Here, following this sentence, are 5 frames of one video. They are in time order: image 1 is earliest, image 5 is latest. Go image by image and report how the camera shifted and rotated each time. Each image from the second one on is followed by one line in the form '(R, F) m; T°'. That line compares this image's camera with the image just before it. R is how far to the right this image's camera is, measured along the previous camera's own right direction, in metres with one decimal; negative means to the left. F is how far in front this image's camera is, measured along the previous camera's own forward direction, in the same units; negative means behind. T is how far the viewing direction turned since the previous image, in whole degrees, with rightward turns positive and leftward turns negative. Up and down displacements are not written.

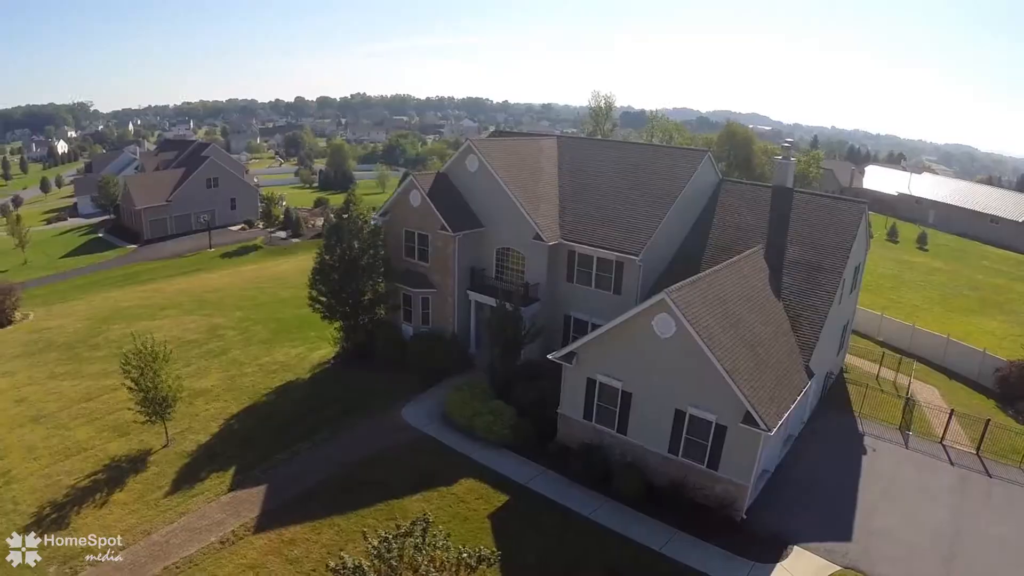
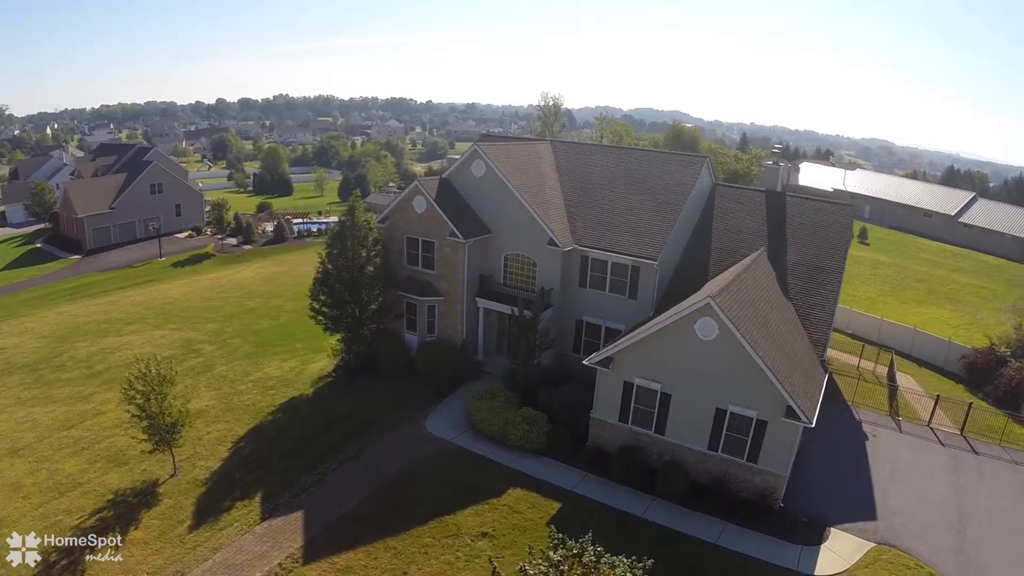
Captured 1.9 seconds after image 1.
(-3.1, +0.4) m; +6°
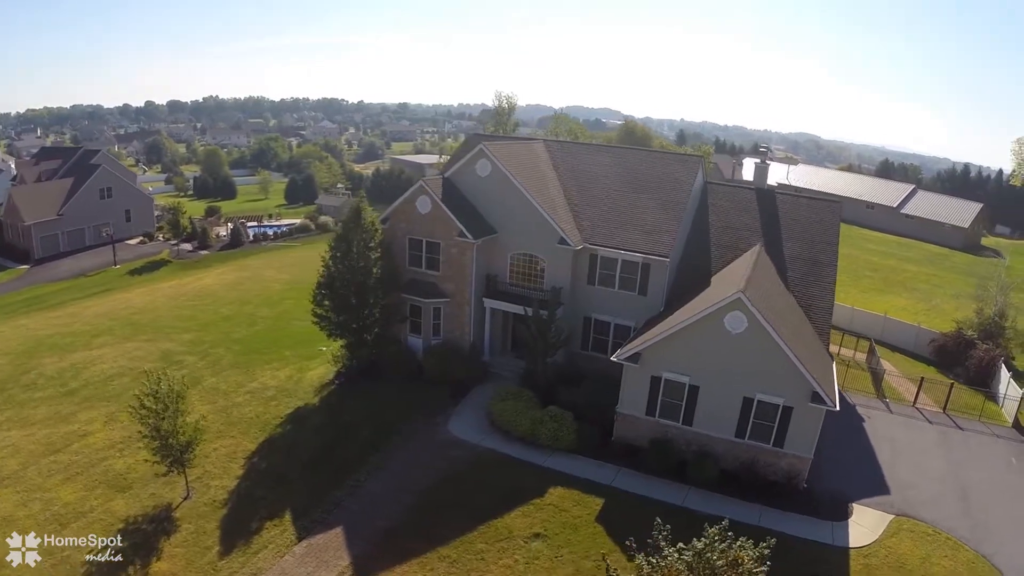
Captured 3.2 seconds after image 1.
(-2.6, +0.2) m; +5°
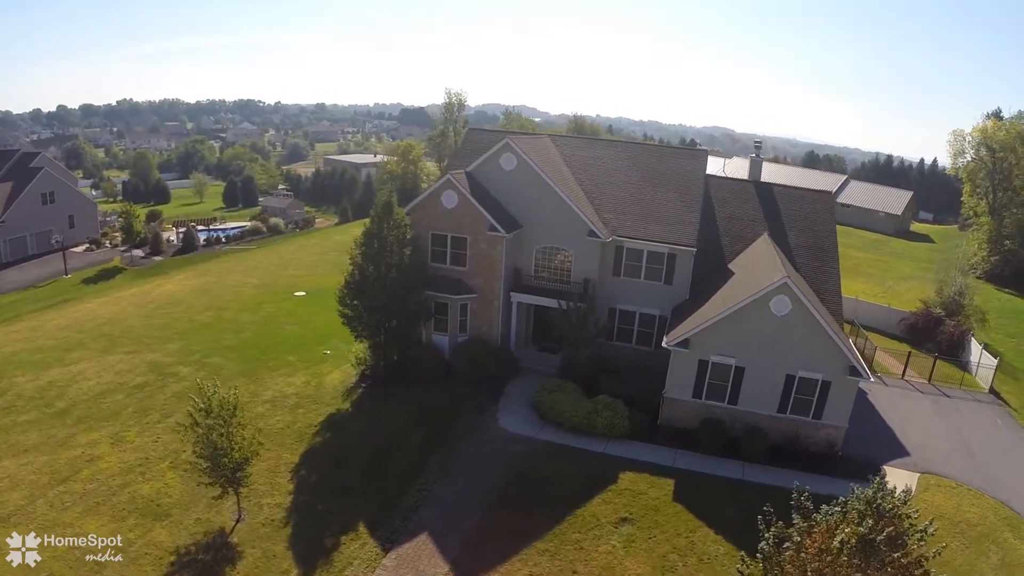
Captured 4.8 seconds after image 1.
(-3.8, -0.1) m; +6°
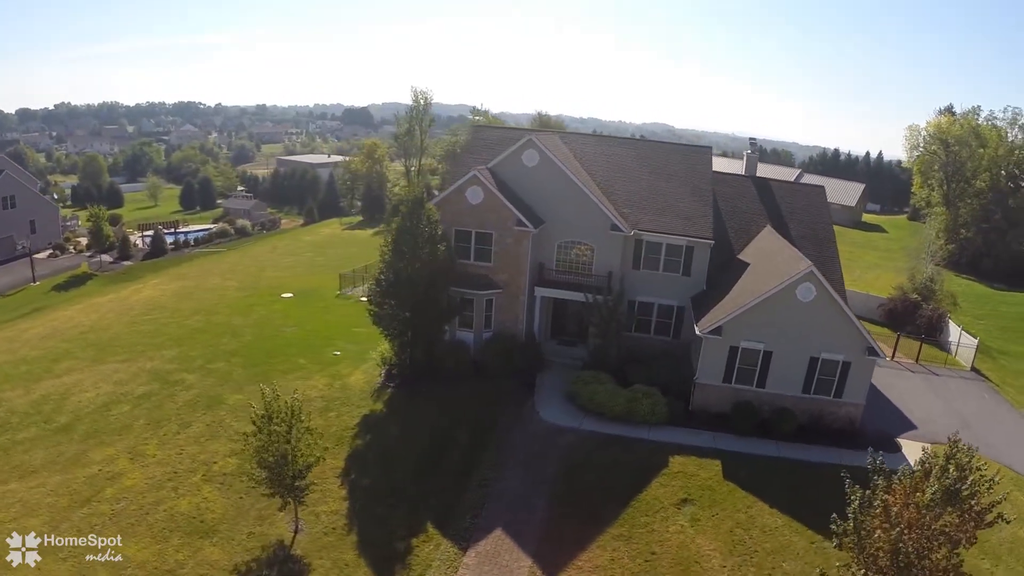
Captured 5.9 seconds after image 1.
(-2.9, -0.4) m; +4°
